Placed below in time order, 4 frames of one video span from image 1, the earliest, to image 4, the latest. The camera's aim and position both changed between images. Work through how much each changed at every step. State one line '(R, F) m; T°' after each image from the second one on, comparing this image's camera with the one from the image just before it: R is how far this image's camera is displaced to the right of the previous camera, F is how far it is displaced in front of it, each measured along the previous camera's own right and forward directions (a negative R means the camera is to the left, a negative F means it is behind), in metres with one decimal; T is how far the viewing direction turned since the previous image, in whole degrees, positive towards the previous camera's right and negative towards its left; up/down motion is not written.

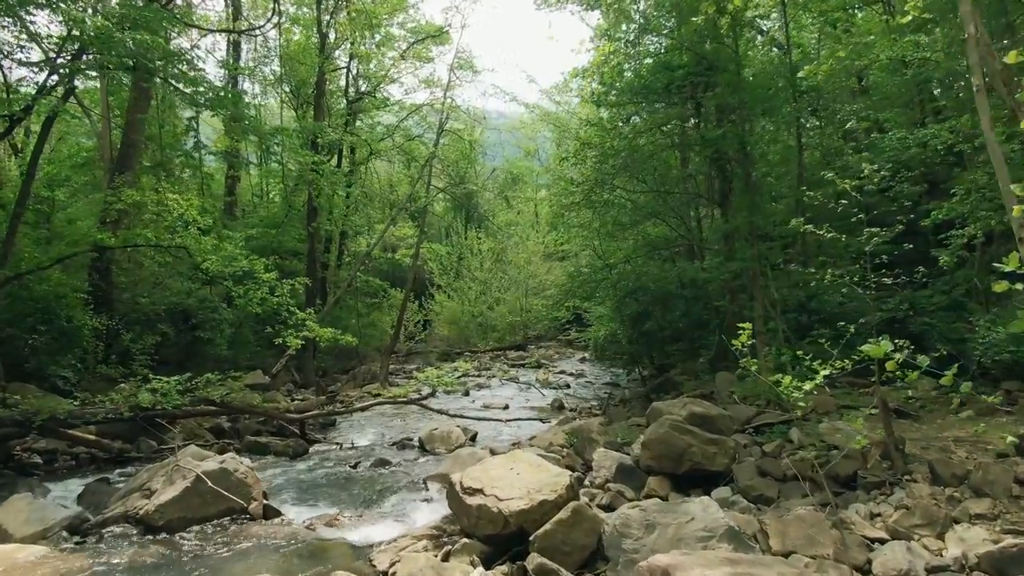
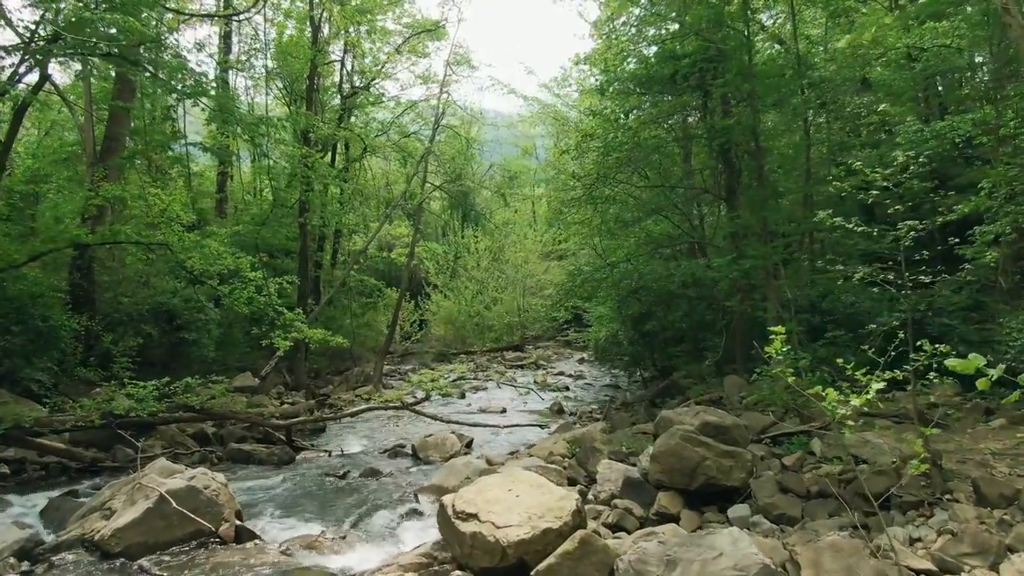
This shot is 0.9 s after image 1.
(0.0, +0.6) m; 0°
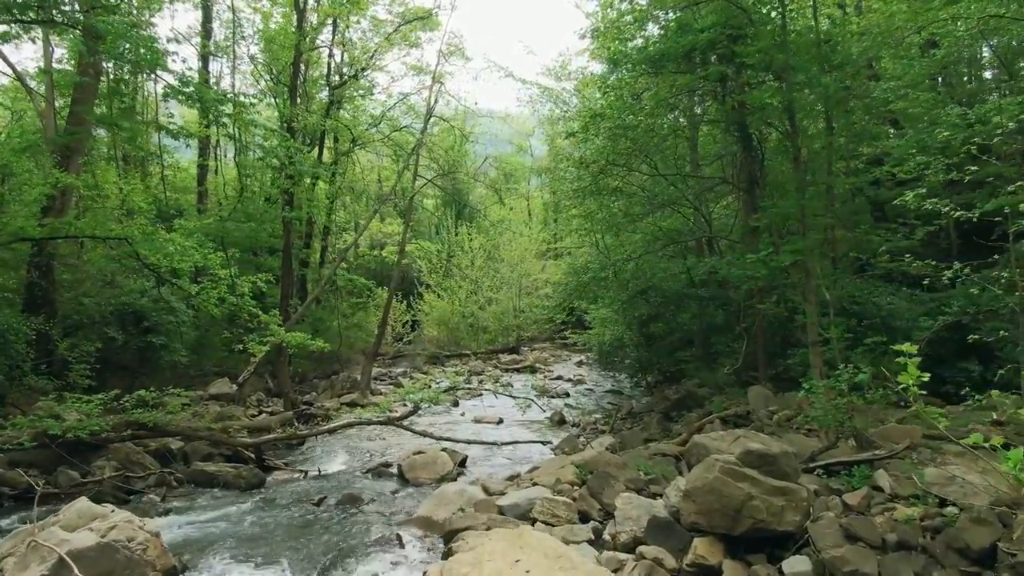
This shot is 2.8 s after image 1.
(-0.1, +1.2) m; +1°
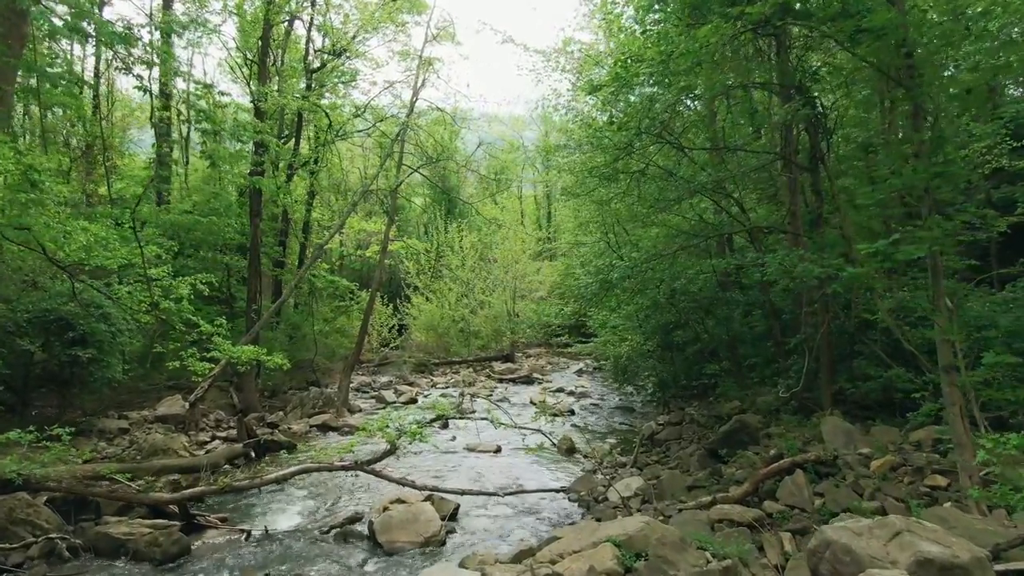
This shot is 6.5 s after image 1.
(-0.2, +2.2) m; +1°
